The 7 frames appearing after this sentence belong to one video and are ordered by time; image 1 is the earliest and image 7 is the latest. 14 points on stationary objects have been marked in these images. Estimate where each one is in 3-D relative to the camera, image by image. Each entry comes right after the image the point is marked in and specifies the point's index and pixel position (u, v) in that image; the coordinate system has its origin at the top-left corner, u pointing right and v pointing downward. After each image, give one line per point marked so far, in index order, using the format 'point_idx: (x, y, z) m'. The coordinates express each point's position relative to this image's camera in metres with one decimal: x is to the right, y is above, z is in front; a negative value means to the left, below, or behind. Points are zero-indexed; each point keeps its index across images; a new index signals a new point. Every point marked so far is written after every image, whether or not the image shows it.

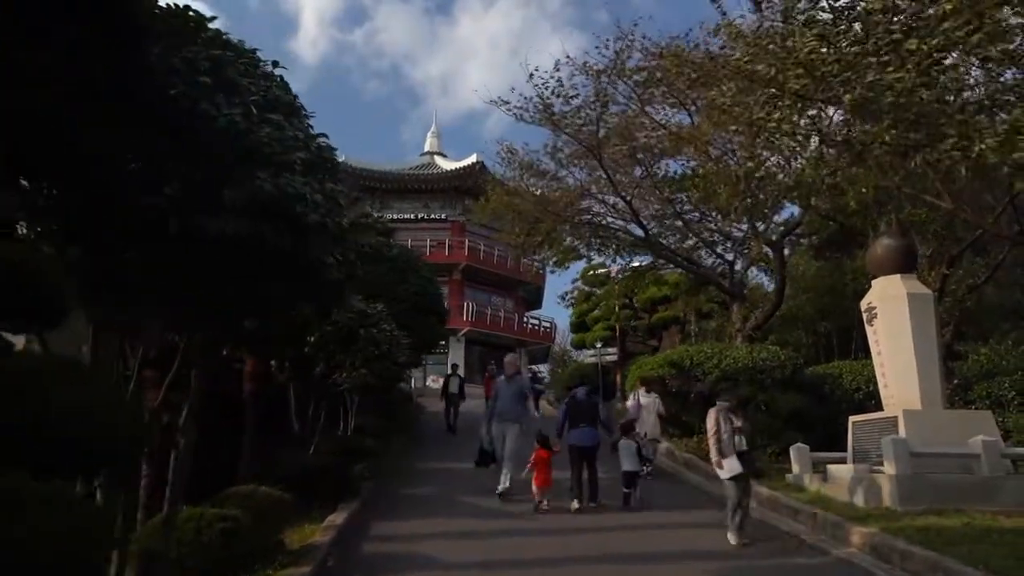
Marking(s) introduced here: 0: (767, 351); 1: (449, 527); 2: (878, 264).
0: (+4.4, -1.1, +18.1) m
1: (-0.6, -2.5, +11.2) m
2: (+4.5, +0.3, +12.9) m
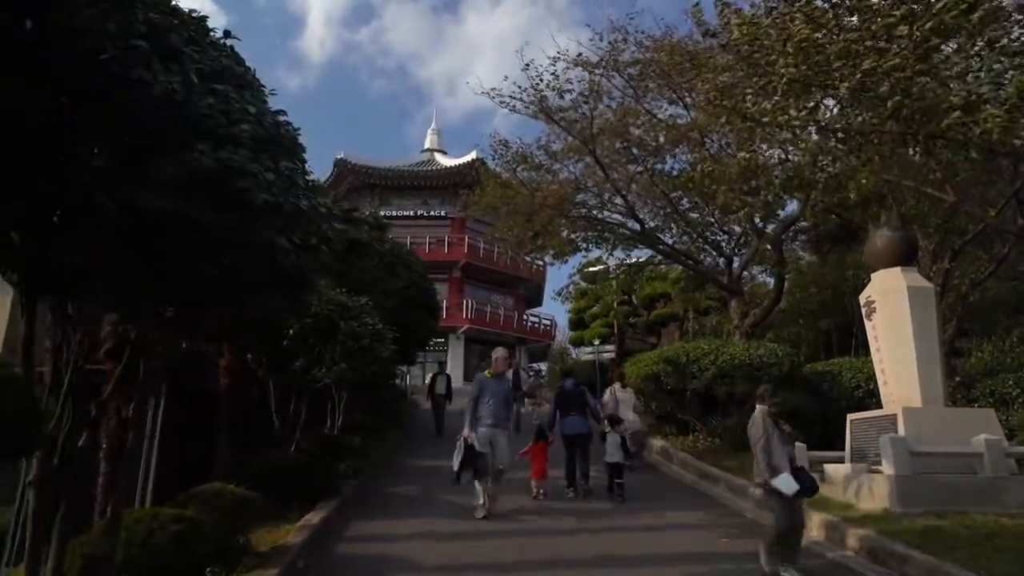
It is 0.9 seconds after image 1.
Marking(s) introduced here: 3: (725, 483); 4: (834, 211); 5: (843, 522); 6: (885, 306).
0: (+4.2, -1.0, +17.6) m
1: (-0.8, -2.4, +10.8) m
2: (+4.3, +0.4, +12.4) m
3: (+2.7, -2.5, +13.6) m
4: (+5.3, +1.3, +17.5) m
5: (+3.0, -2.1, +9.6) m
6: (+4.2, -0.2, +12.0) m
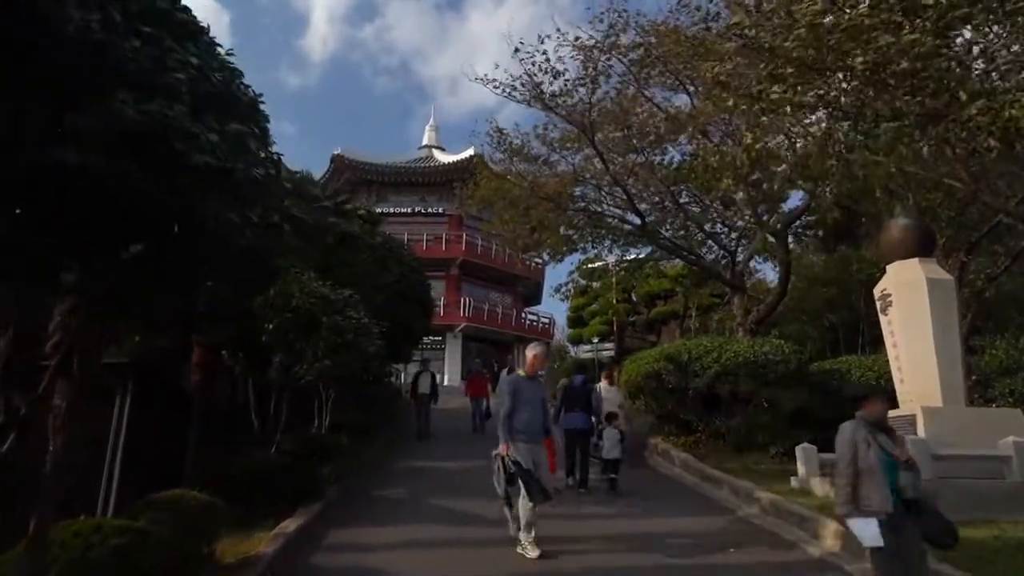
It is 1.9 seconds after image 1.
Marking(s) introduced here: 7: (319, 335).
0: (+4.1, -0.9, +16.9) m
1: (-0.8, -2.4, +10.1) m
2: (+4.2, +0.4, +11.7) m
3: (+2.6, -2.4, +12.8) m
4: (+5.2, +1.4, +16.8) m
5: (+2.9, -2.1, +8.9) m
6: (+4.1, -0.1, +11.2) m
7: (-2.4, -0.6, +12.9) m
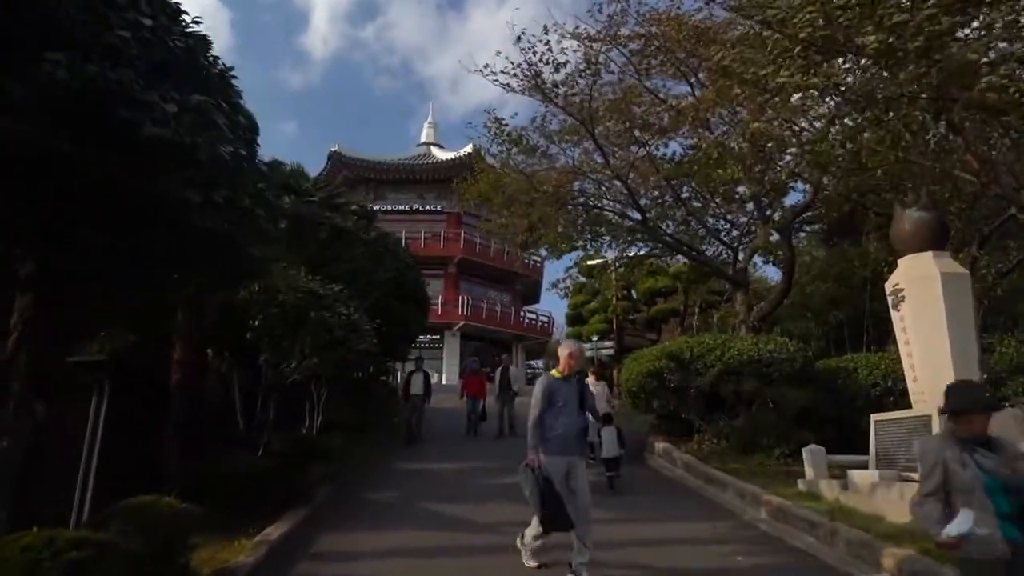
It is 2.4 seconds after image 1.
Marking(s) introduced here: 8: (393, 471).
0: (+4.1, -0.9, +16.5) m
1: (-0.9, -2.3, +9.6) m
2: (+4.2, +0.5, +11.2) m
3: (+2.6, -2.4, +12.4) m
4: (+5.2, +1.4, +16.3) m
5: (+2.9, -2.0, +8.4) m
6: (+4.1, -0.1, +10.8) m
7: (-2.4, -0.5, +12.4) m
8: (-1.7, -2.7, +15.4) m
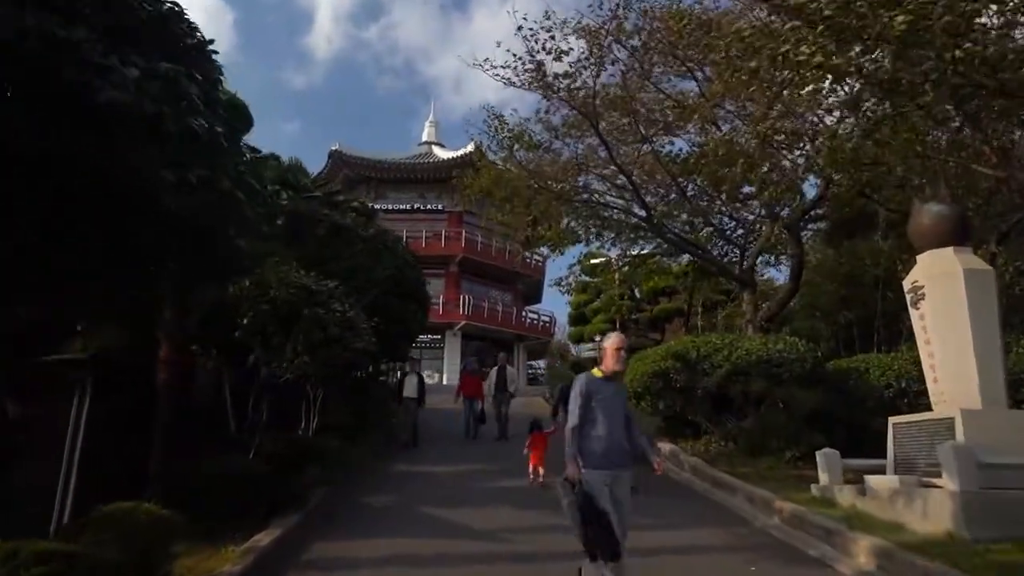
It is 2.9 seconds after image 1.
0: (+4.1, -0.8, +16.0) m
1: (-0.9, -2.3, +9.2) m
2: (+4.2, +0.5, +10.8) m
3: (+2.6, -2.3, +11.9) m
4: (+5.2, +1.4, +15.8) m
5: (+2.9, -2.0, +8.0) m
6: (+4.1, 0.0, +10.3) m
7: (-2.4, -0.5, +12.0) m
8: (-1.7, -2.6, +14.9) m
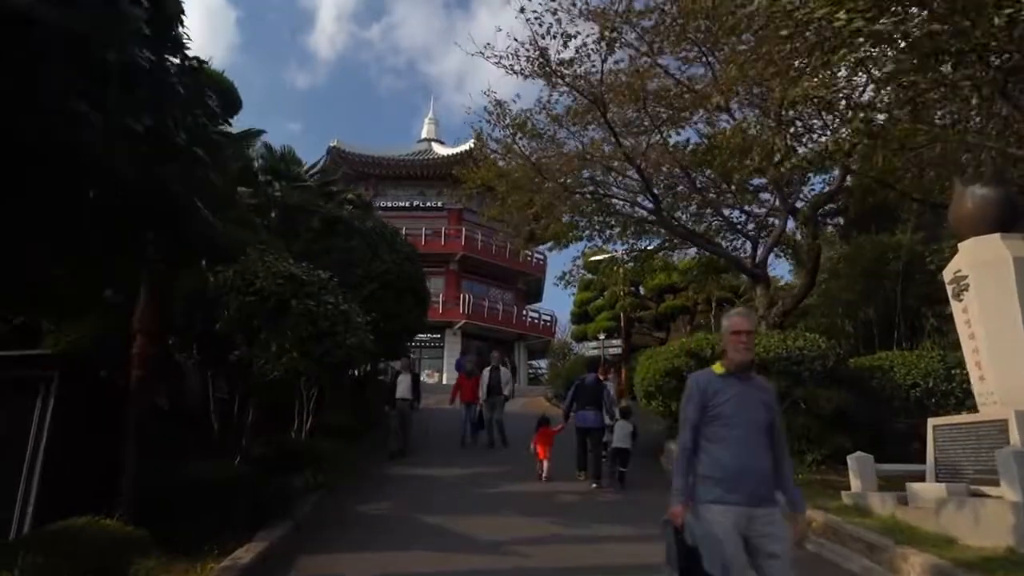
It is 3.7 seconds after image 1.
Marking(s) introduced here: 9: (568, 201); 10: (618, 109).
0: (+4.2, -0.7, +15.1) m
1: (-0.8, -2.2, +8.3) m
2: (+4.3, +0.6, +9.9) m
3: (+2.7, -2.2, +11.1) m
4: (+5.3, +1.5, +15.0) m
5: (+3.0, -1.9, +7.1) m
6: (+4.2, +0.1, +9.4) m
7: (-2.3, -0.4, +11.1) m
8: (-1.6, -2.5, +14.1) m
9: (+1.1, +1.6, +19.6) m
10: (+1.9, +3.2, +18.8) m
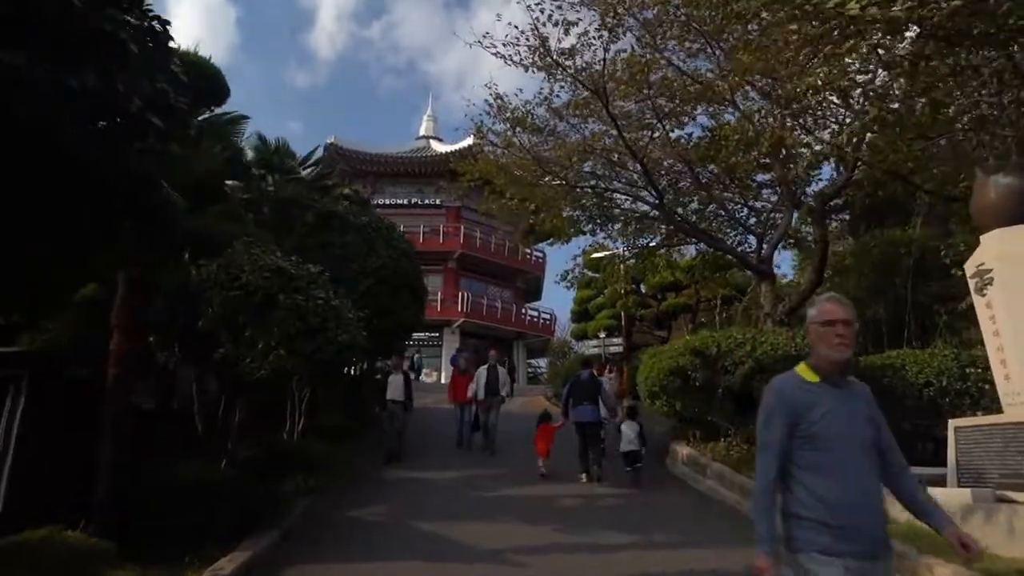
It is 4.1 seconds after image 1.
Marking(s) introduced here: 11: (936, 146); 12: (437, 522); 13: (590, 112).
0: (+4.2, -0.7, +14.7) m
1: (-0.8, -2.1, +7.8) m
2: (+4.3, +0.7, +9.4) m
3: (+2.7, -2.2, +10.6) m
4: (+5.3, +1.6, +14.5) m
5: (+3.0, -1.8, +6.6) m
6: (+4.2, +0.1, +9.0) m
7: (-2.4, -0.3, +10.6) m
8: (-1.6, -2.5, +13.6) m
9: (+1.1, +1.7, +19.2) m
10: (+1.9, +3.3, +18.3) m
11: (+5.0, +1.7, +12.5) m
12: (-0.7, -2.3, +10.4) m
13: (+1.3, +3.1, +18.6) m
